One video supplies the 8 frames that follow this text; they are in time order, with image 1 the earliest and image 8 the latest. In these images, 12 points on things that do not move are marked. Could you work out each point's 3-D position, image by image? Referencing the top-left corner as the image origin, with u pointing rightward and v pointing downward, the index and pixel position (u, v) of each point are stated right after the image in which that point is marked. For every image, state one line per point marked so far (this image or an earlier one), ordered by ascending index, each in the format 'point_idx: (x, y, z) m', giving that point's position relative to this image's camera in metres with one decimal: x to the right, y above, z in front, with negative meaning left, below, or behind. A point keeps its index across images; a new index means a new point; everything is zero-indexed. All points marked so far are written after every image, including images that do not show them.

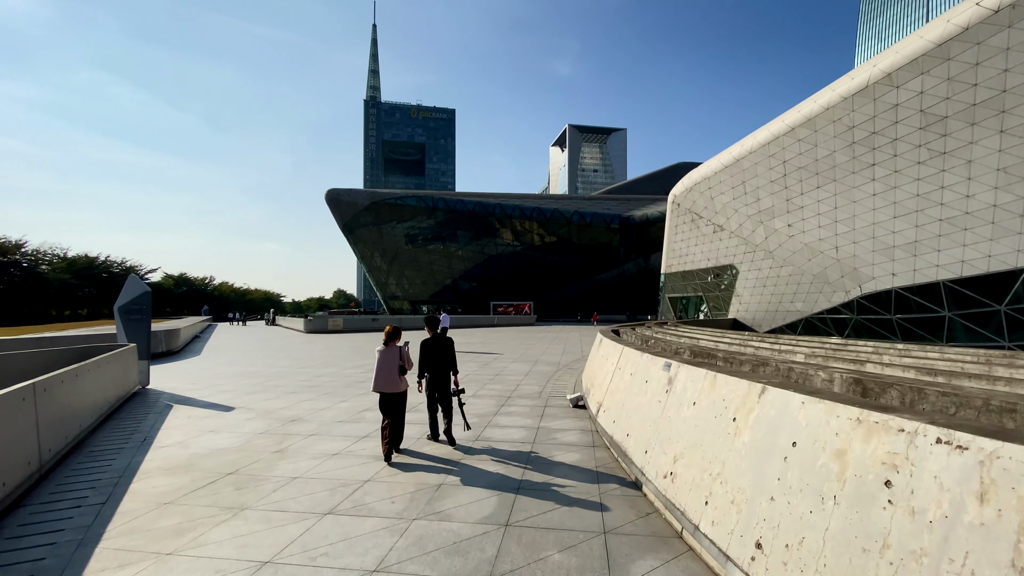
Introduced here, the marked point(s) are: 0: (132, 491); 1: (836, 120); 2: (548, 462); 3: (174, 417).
0: (-3.3, -1.8, +4.1) m
1: (+13.4, +7.0, +19.6) m
2: (+0.4, -1.8, +4.8) m
3: (-4.9, -1.9, +6.9) m
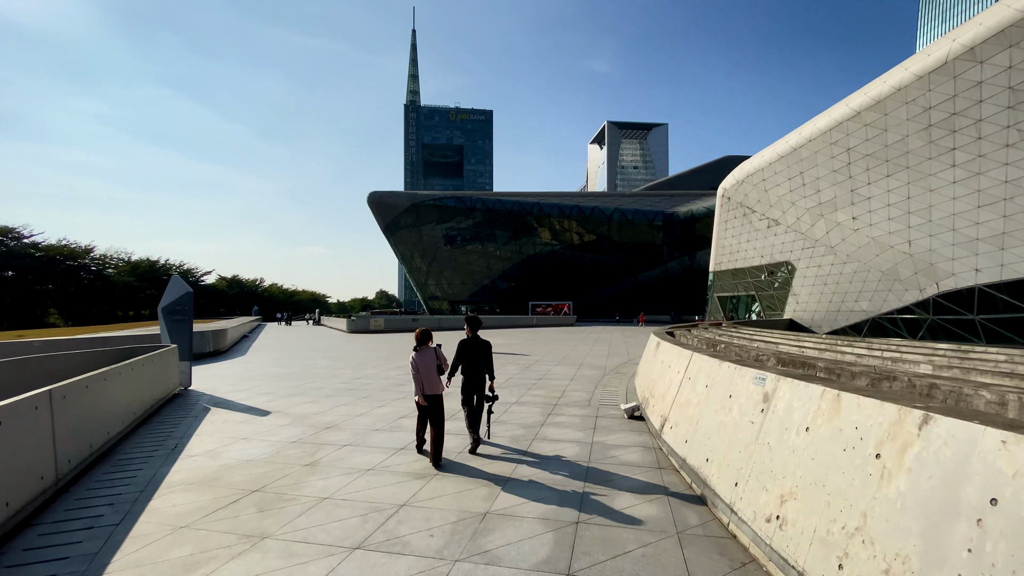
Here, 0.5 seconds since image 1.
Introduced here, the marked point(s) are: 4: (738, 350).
0: (-2.9, -1.8, +3.7) m
1: (+15.0, +7.0, +17.8) m
2: (+0.9, -1.7, +4.1) m
3: (-4.3, -1.9, +6.6) m
4: (+2.6, -0.7, +5.4) m
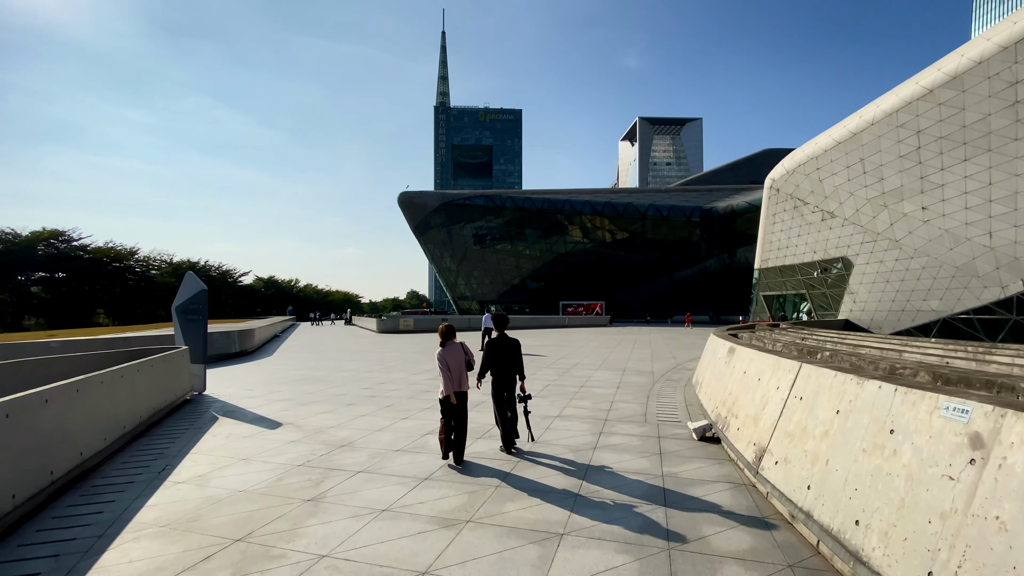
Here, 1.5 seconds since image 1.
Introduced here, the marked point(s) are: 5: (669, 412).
0: (-2.5, -1.7, +2.9) m
1: (+16.2, +7.2, +15.8) m
2: (+1.2, -1.7, +3.0) m
3: (-3.7, -1.8, +5.8) m
4: (+3.1, -0.6, +4.2) m
5: (+2.3, -1.8, +6.7) m
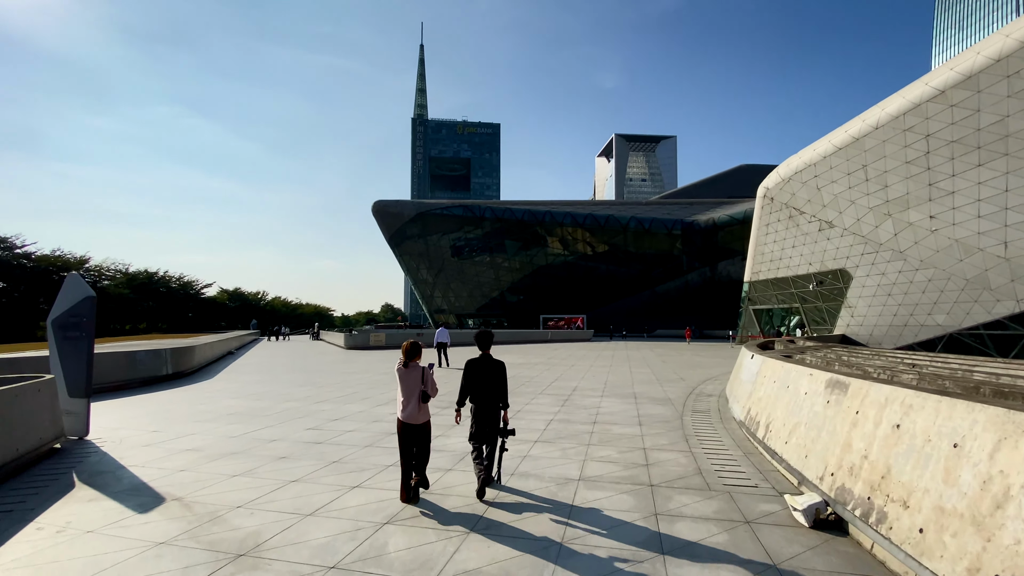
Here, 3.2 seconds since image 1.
0: (-2.3, -1.6, +0.7) m
1: (+15.8, +6.7, +14.8) m
2: (+1.4, -1.6, +1.1) m
3: (-3.7, -1.8, +3.6) m
4: (+3.2, -0.6, +2.4) m
5: (+2.3, -1.9, +4.8) m
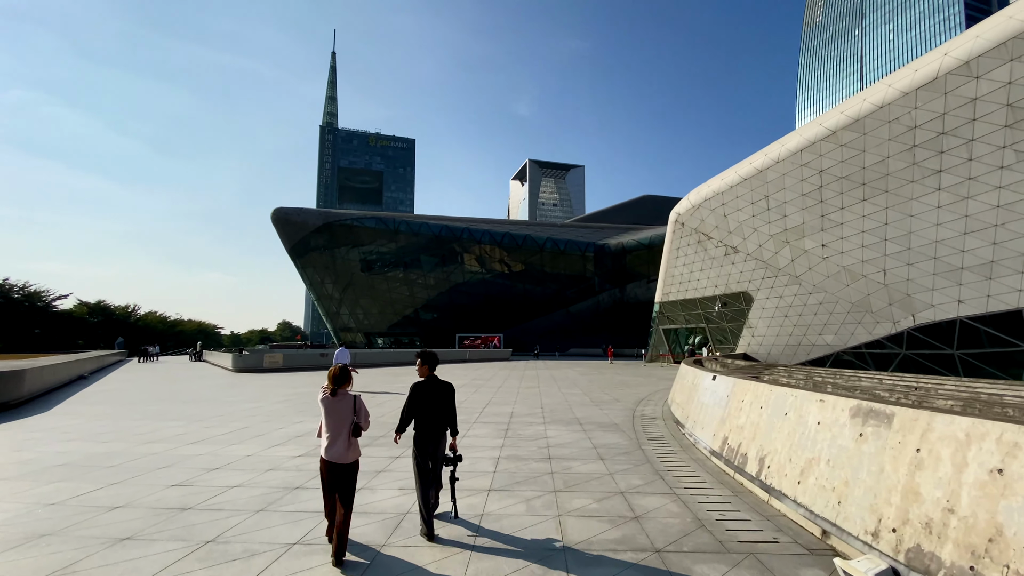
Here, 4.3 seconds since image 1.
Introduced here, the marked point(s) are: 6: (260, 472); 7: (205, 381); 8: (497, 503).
0: (-1.8, -1.5, -0.9) m
1: (+13.5, +5.9, +16.7) m
2: (+1.8, -1.6, +0.2) m
3: (-3.7, -1.7, +1.7) m
4: (+3.3, -0.7, +1.8) m
5: (+1.9, -2.0, +4.0) m
6: (-2.9, -2.1, +5.5) m
7: (-11.5, -3.5, +17.6) m
8: (-0.1, -2.0, +4.4) m
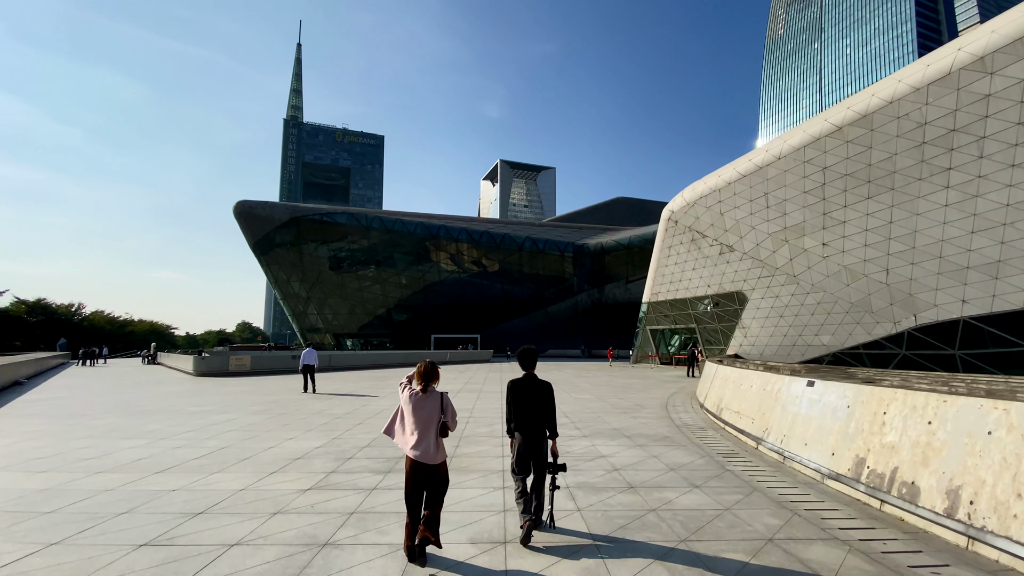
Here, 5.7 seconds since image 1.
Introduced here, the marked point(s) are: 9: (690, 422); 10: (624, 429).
0: (-0.6, -1.3, -2.2) m
1: (+13.5, +6.0, +16.4) m
2: (+3.0, -1.4, -0.9) m
3: (-2.6, -1.6, +0.2) m
4: (+4.4, -0.5, +0.8) m
5: (+2.8, -1.8, +2.9) m
6: (-2.1, -2.0, +4.1) m
7: (-11.5, -3.3, +15.6) m
8: (+0.7, -1.9, +3.2) m
9: (+3.4, -2.6, +9.2) m
10: (+2.0, -2.5, +8.3) m
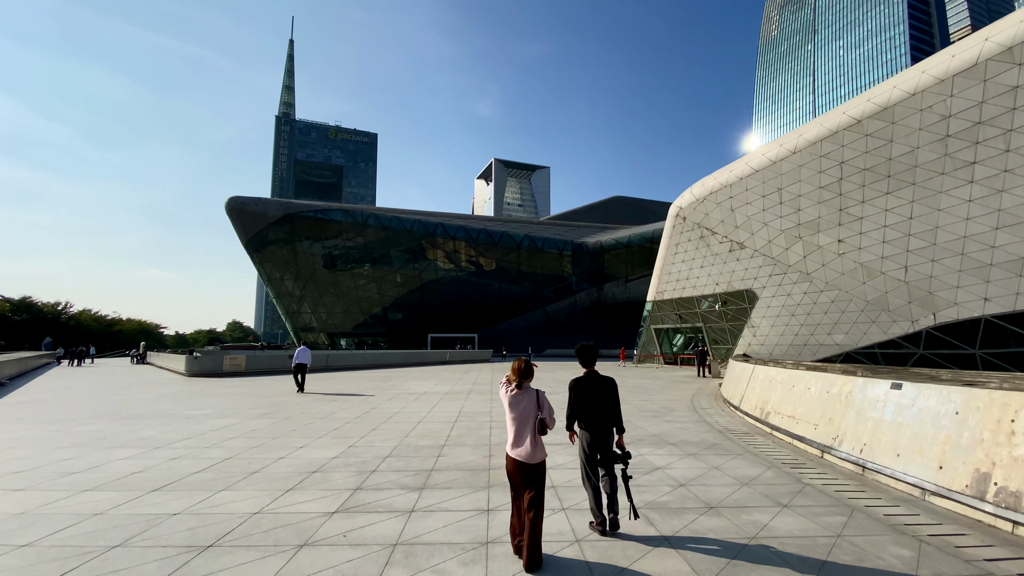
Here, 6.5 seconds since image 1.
0: (+0.1, -1.2, -2.9) m
1: (+13.9, +6.1, +15.9) m
2: (+3.6, -1.3, -1.6) m
3: (-2.0, -1.4, -0.5) m
4: (+5.0, -0.4, +0.2) m
5: (+3.4, -1.7, +2.2) m
6: (-1.6, -1.8, +3.4) m
7: (-11.2, -3.2, +14.7) m
8: (+1.3, -1.8, +2.5) m
9: (+3.9, -2.5, +8.5) m
10: (+2.5, -2.4, +7.6) m
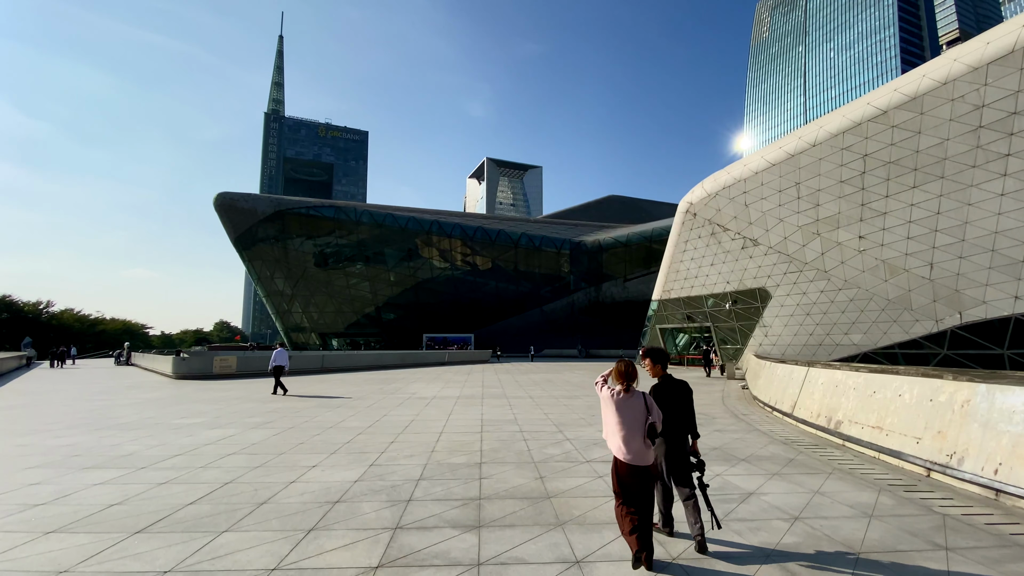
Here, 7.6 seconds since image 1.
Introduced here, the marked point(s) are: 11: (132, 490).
0: (+0.9, -1.1, -3.8) m
1: (+14.3, +6.1, +15.2) m
2: (+4.4, -1.2, -2.4) m
3: (-1.3, -1.3, -1.5) m
4: (+5.7, -0.3, -0.6) m
5: (+4.1, -1.6, +1.4) m
6: (-0.9, -1.7, +2.4) m
7: (-10.7, -3.0, +13.5) m
8: (+2.0, -1.7, +1.6) m
9: (+4.5, -2.4, +7.7) m
10: (+3.0, -2.3, +6.7) m
11: (-3.8, -2.0, +4.7) m
